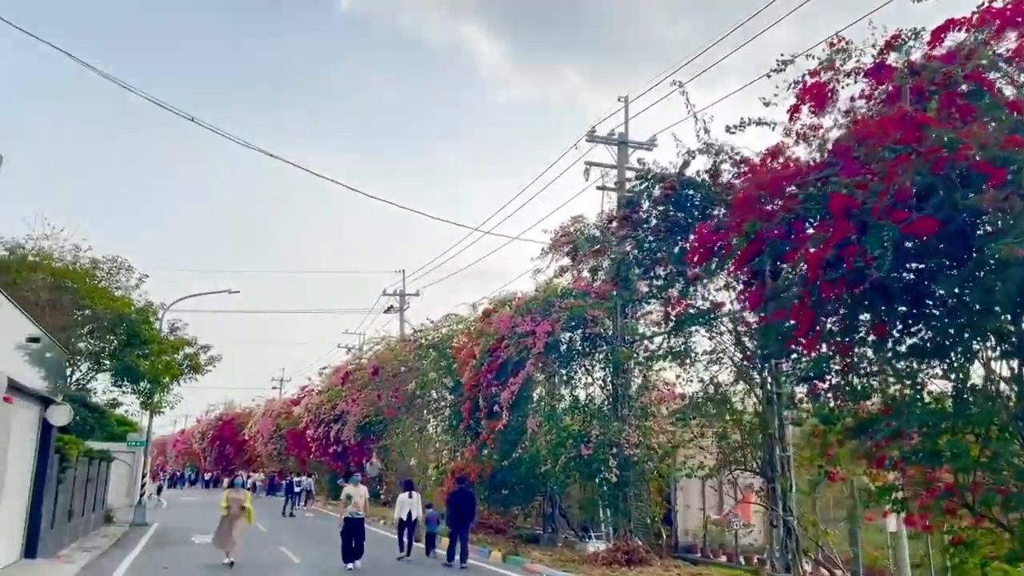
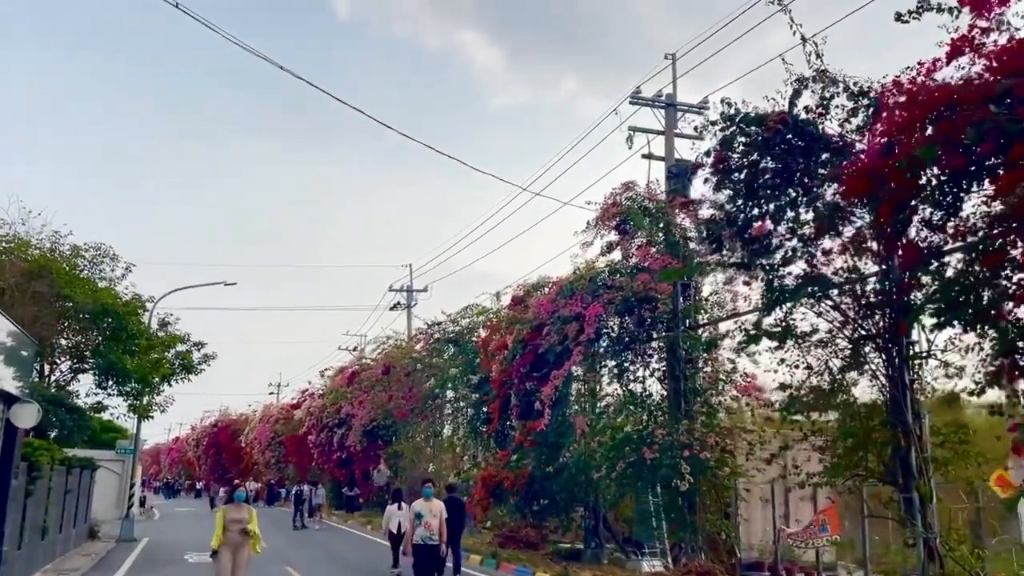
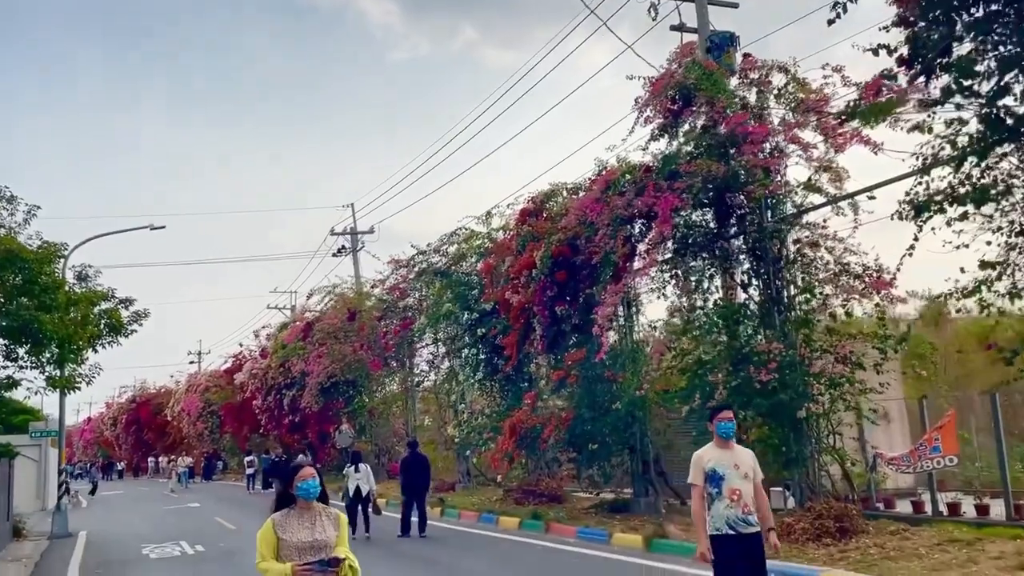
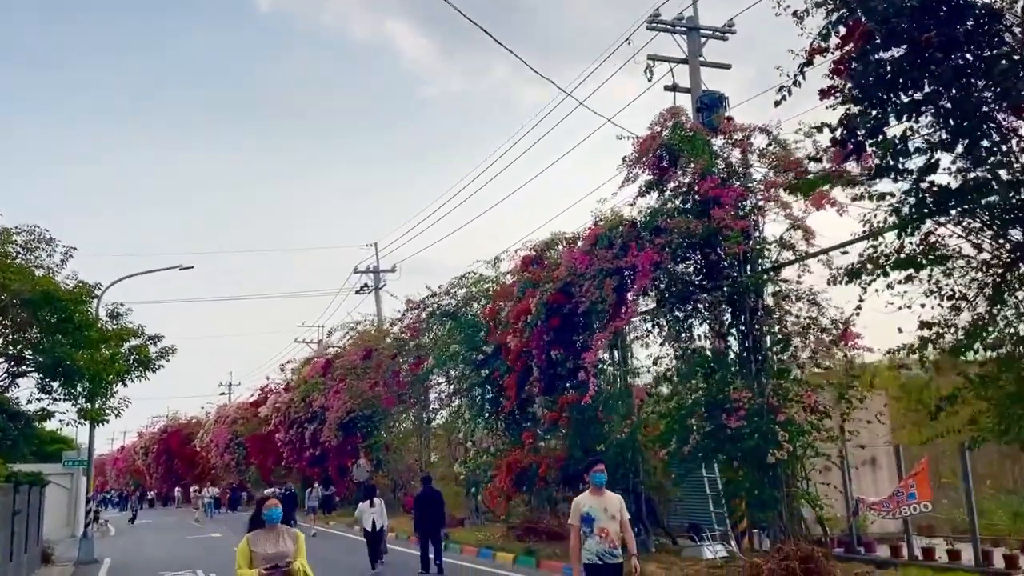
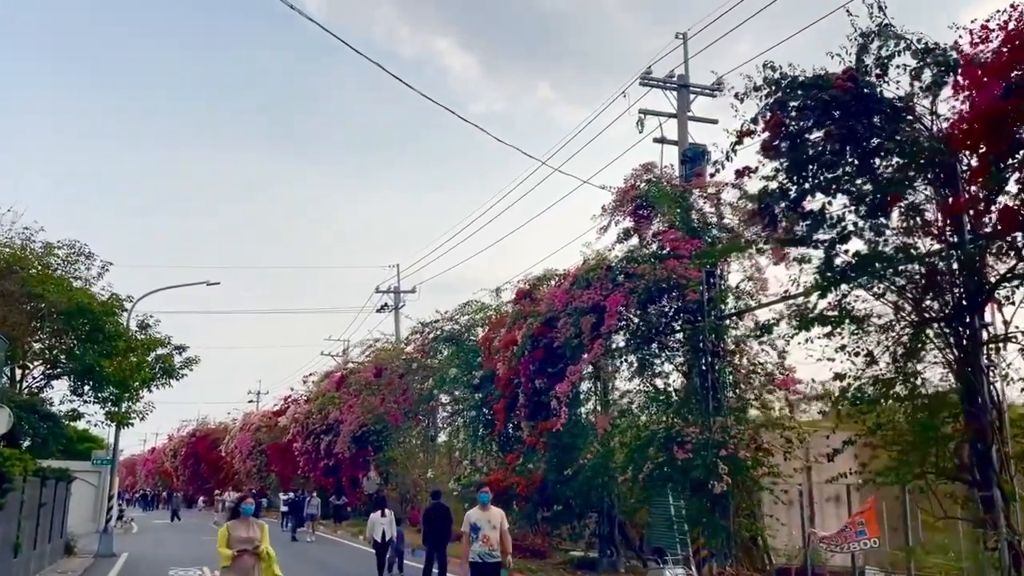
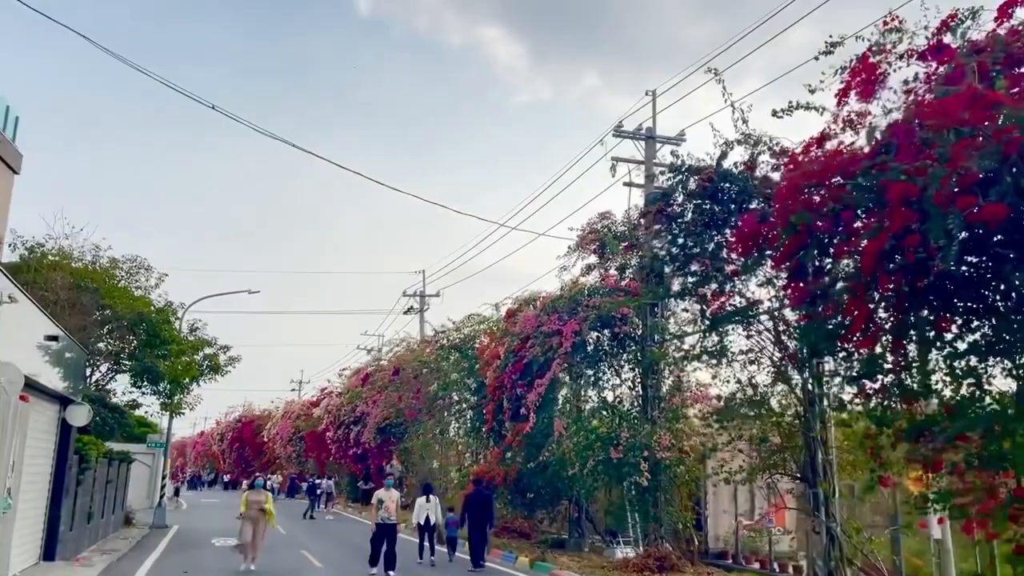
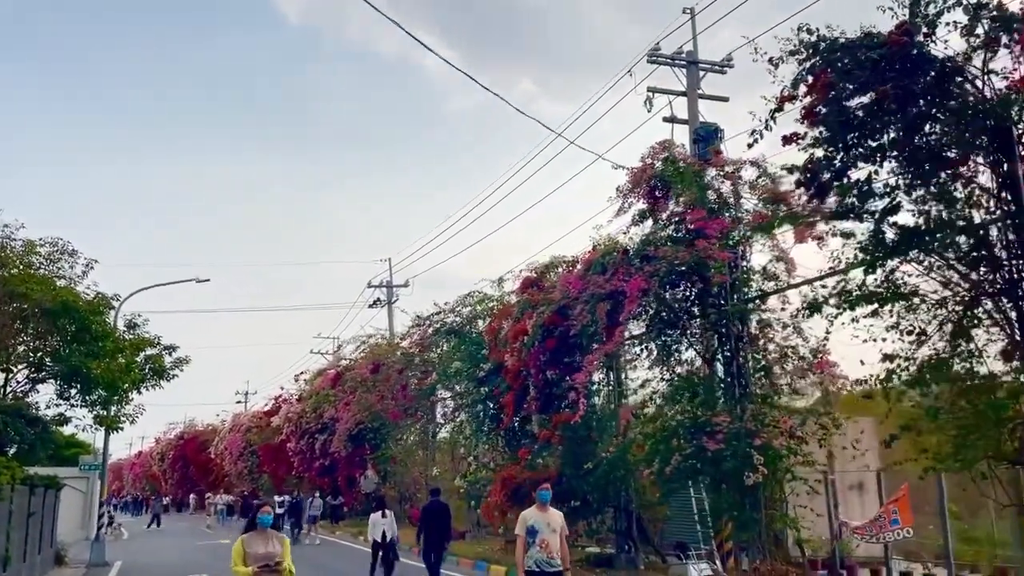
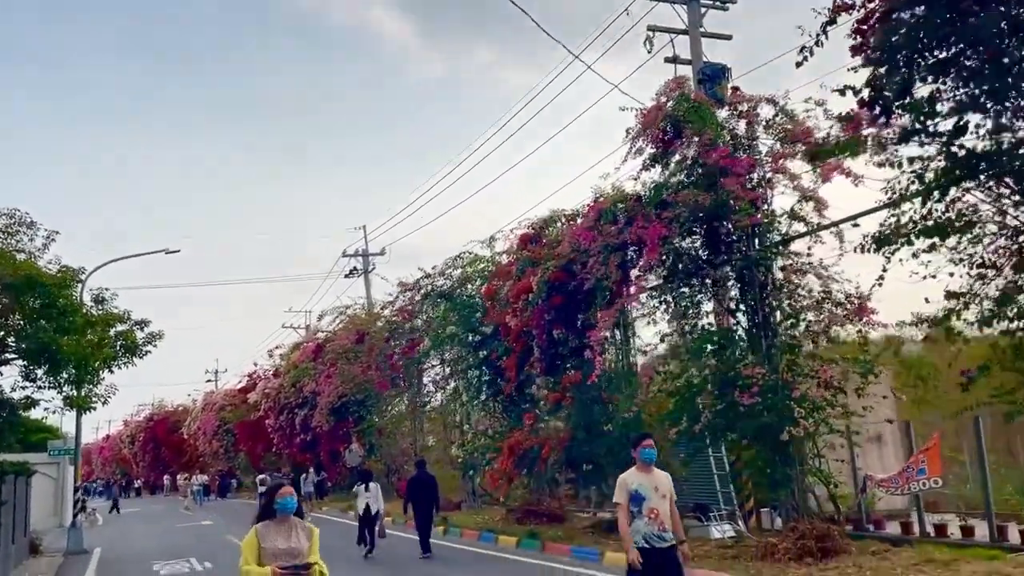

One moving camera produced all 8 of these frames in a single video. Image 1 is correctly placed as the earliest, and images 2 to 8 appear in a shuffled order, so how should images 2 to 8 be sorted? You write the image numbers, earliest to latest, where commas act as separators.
6, 2, 5, 7, 4, 8, 3
